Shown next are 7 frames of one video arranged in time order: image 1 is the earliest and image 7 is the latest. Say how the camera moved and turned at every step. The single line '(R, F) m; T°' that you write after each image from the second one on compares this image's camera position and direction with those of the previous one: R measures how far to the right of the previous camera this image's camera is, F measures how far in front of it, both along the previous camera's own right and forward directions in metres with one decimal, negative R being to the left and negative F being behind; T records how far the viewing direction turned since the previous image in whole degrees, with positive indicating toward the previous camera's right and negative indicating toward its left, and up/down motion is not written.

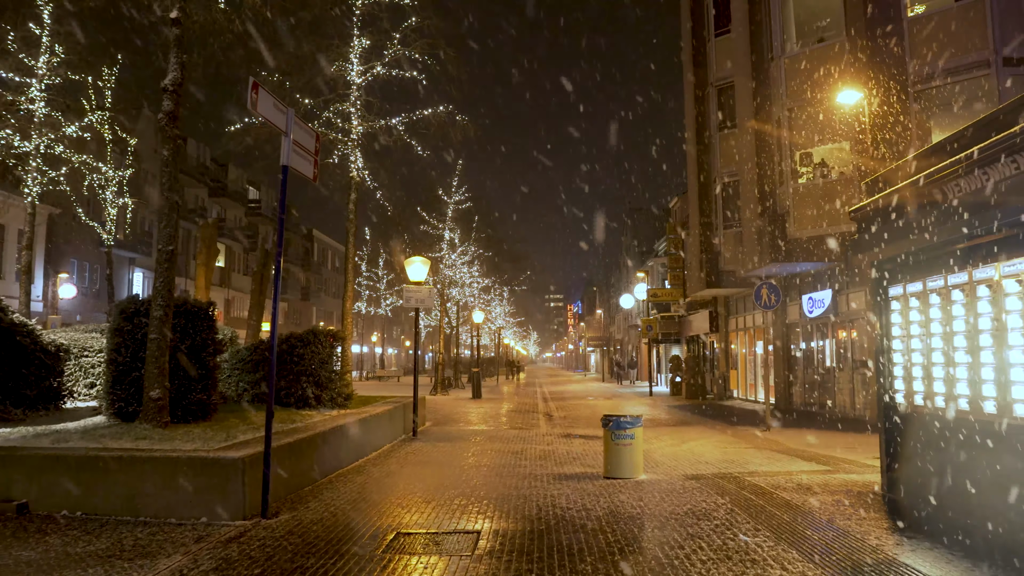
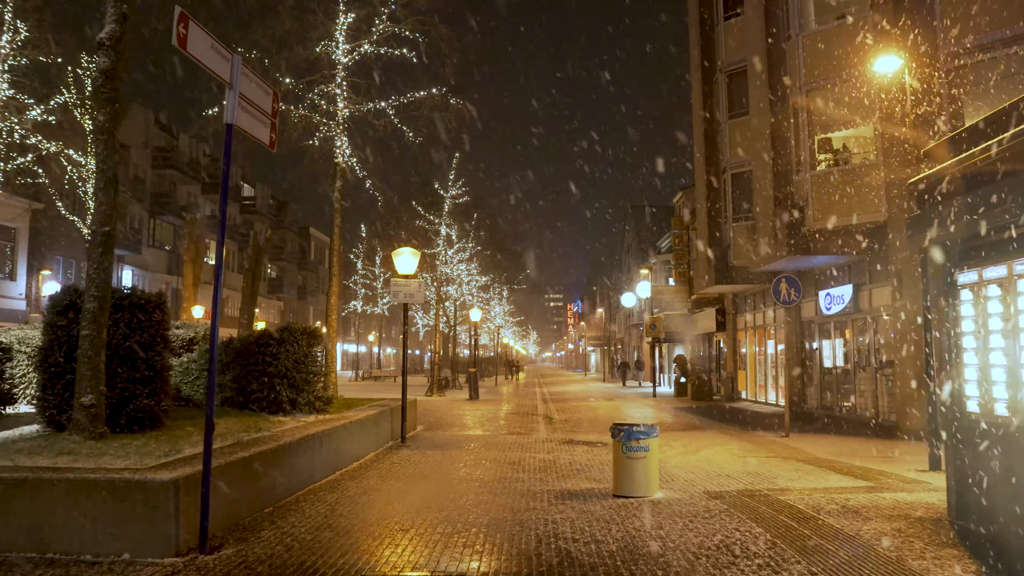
(+0.1, +1.2) m; 0°
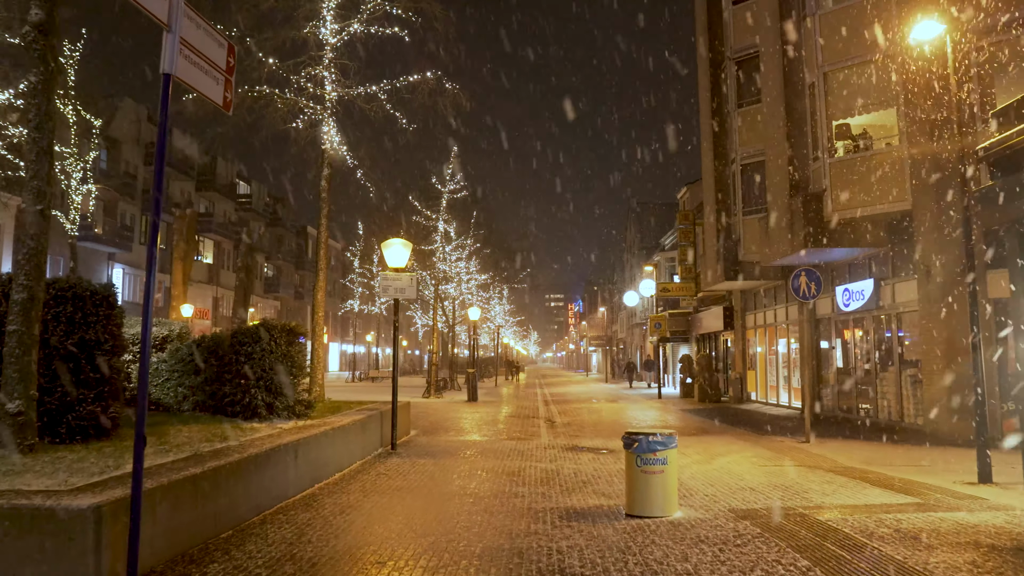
(0.0, +1.0) m; 0°
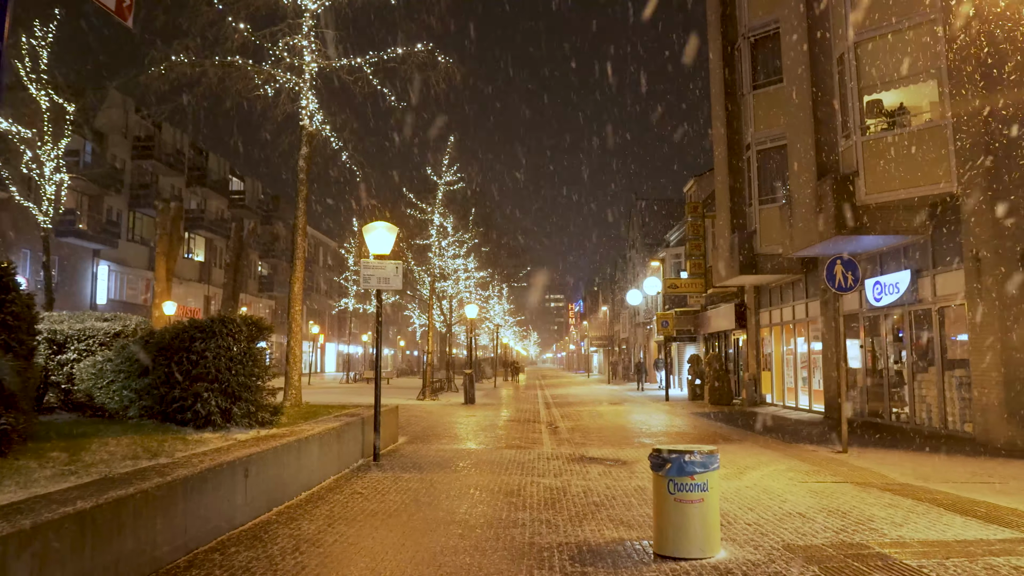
(0.0, +1.5) m; 0°
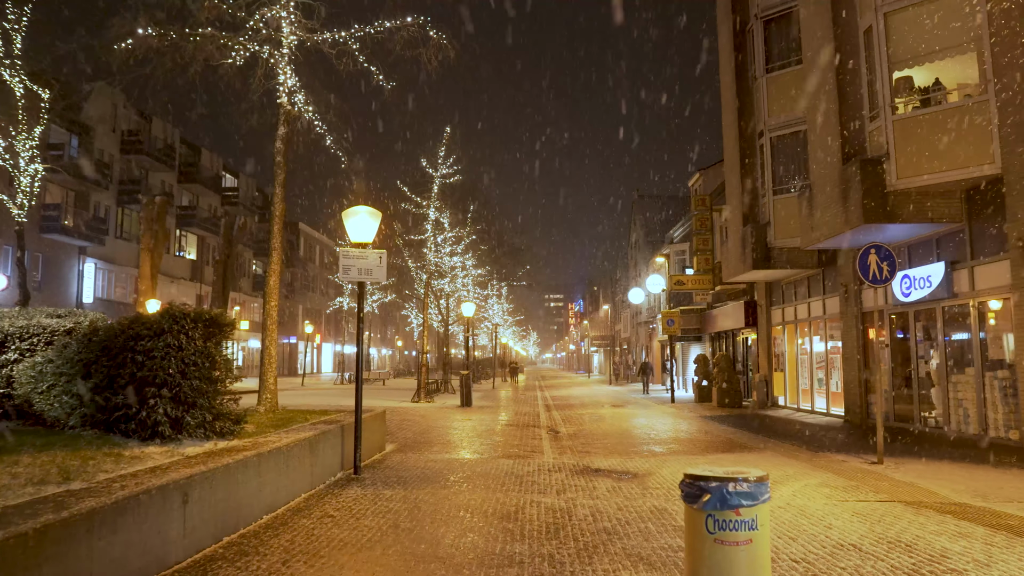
(0.0, +1.2) m; 0°
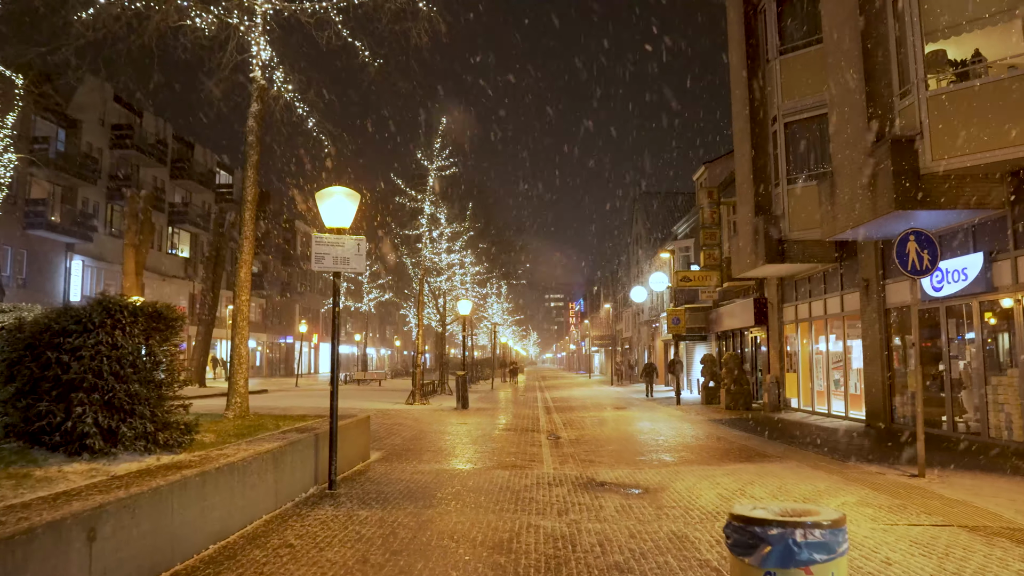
(+0.1, +1.2) m; 0°
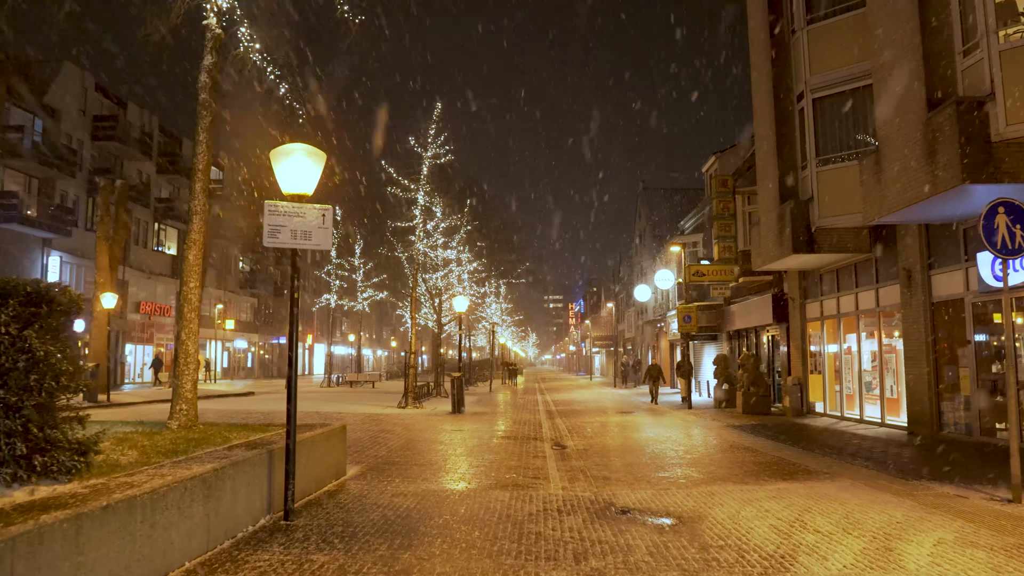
(0.0, +1.8) m; 0°
